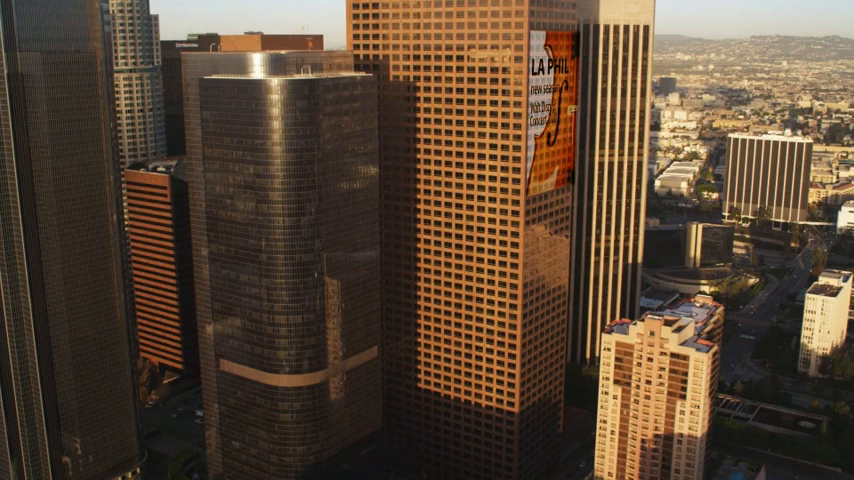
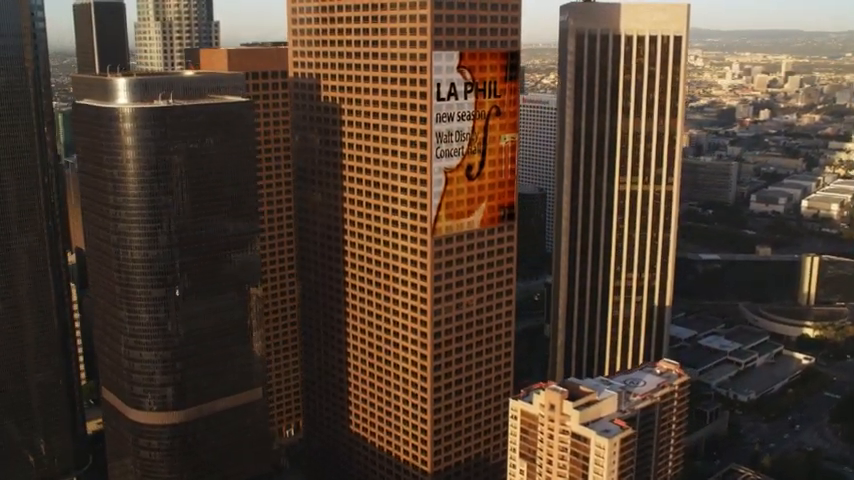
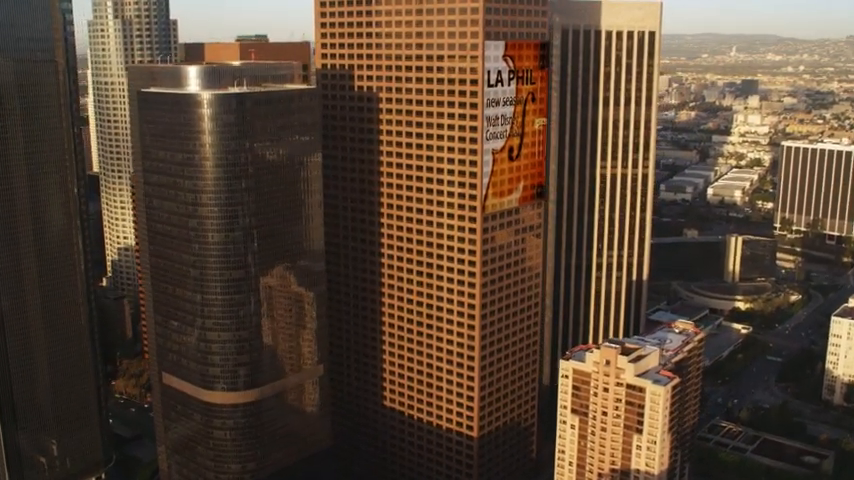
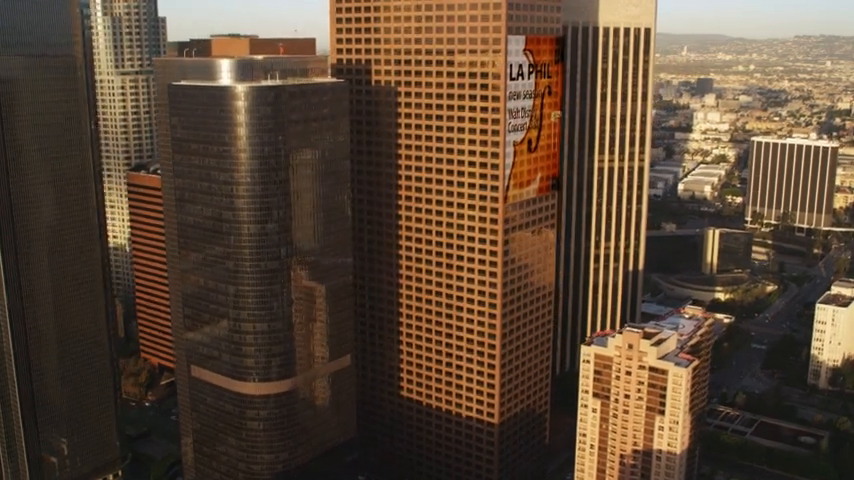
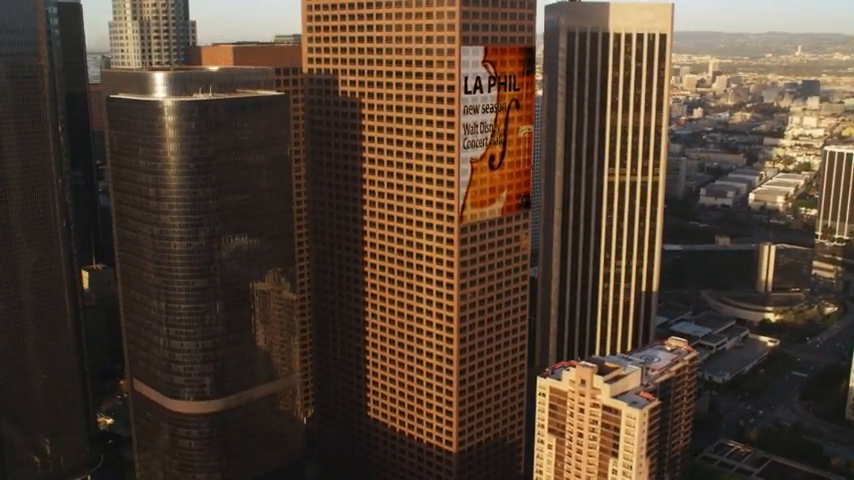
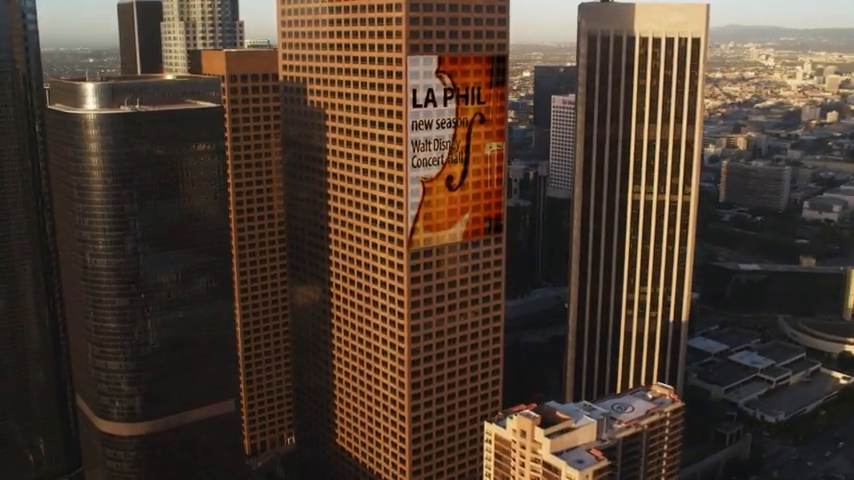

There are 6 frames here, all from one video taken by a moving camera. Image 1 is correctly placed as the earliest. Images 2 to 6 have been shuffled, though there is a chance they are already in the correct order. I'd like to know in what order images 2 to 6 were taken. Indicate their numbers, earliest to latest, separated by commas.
4, 3, 5, 2, 6
